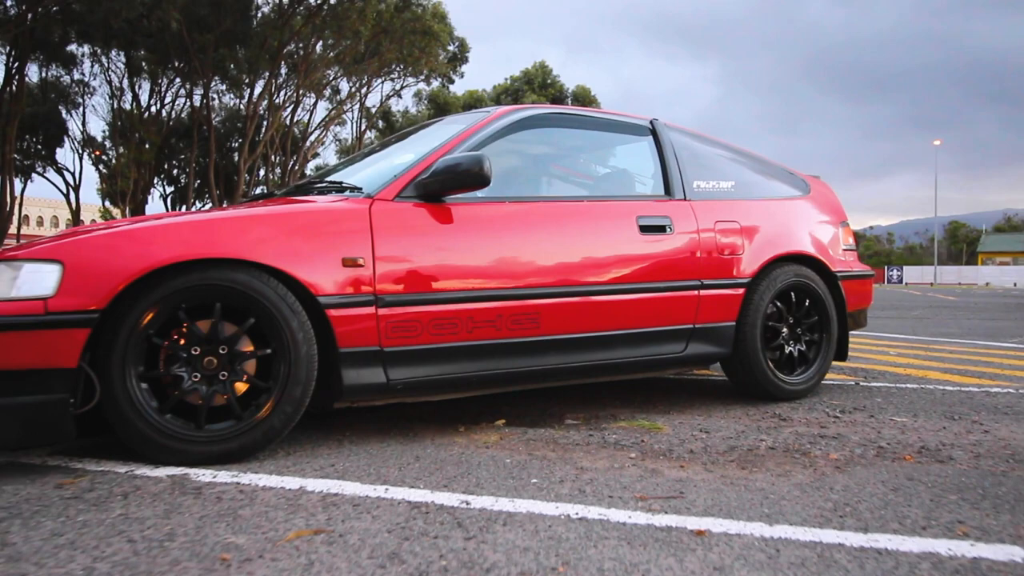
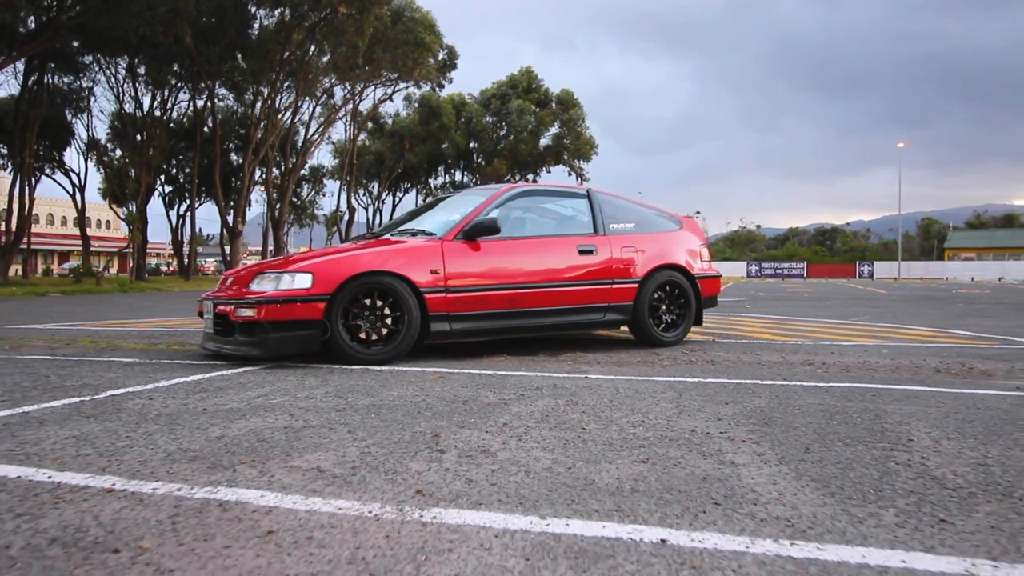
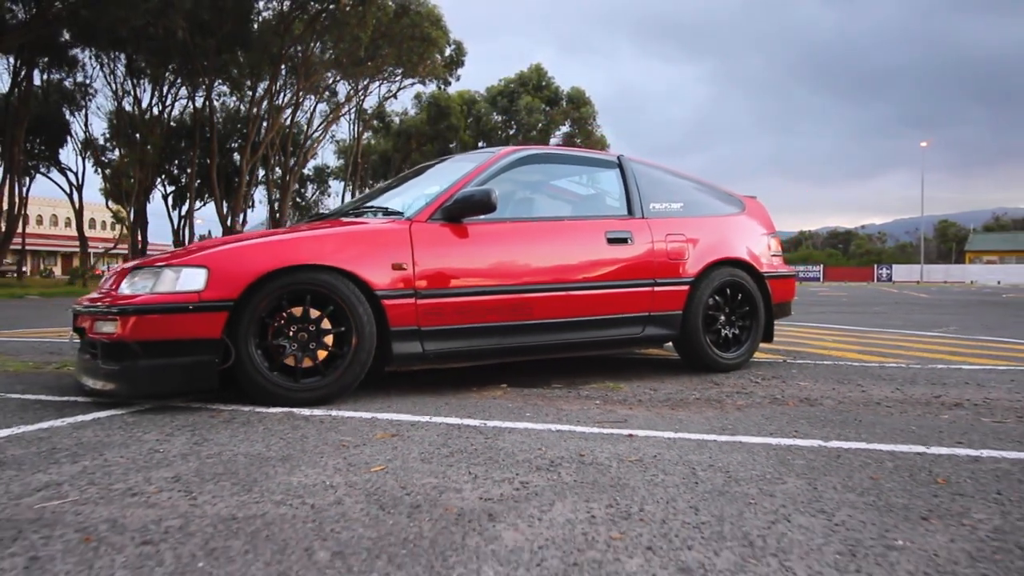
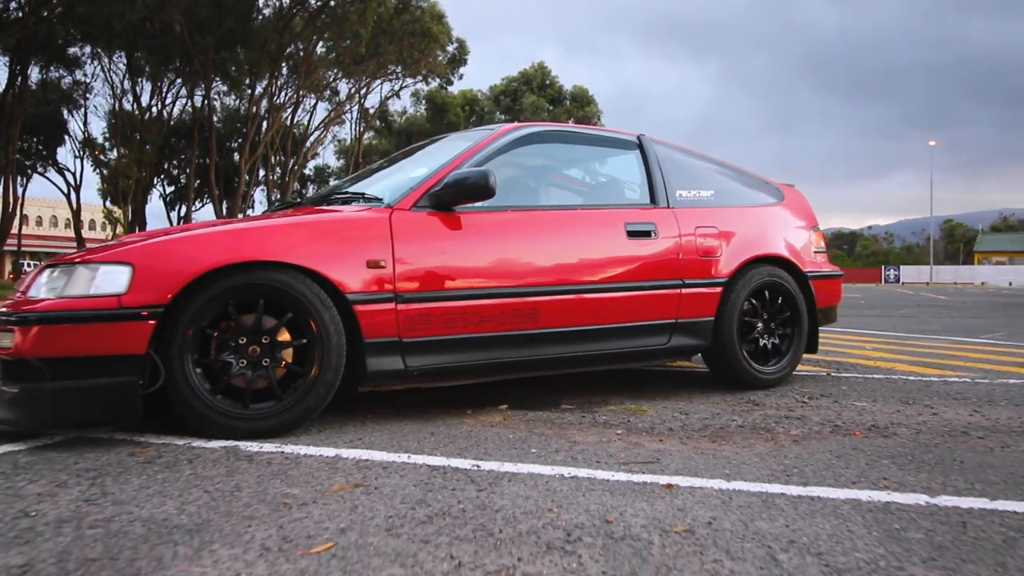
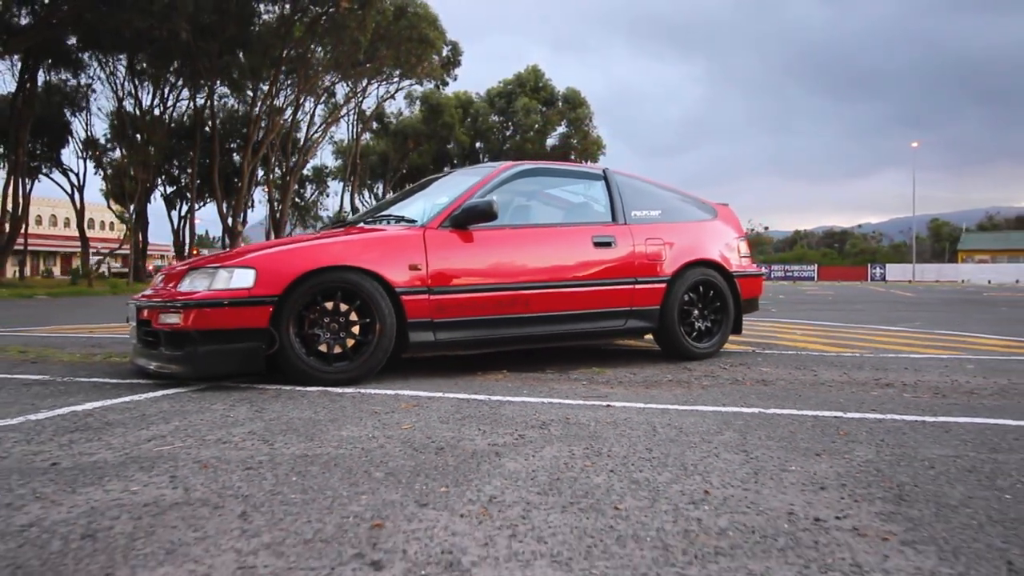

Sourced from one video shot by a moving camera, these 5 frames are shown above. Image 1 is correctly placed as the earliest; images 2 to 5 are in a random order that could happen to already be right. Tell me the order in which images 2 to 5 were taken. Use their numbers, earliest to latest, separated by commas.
4, 3, 5, 2
